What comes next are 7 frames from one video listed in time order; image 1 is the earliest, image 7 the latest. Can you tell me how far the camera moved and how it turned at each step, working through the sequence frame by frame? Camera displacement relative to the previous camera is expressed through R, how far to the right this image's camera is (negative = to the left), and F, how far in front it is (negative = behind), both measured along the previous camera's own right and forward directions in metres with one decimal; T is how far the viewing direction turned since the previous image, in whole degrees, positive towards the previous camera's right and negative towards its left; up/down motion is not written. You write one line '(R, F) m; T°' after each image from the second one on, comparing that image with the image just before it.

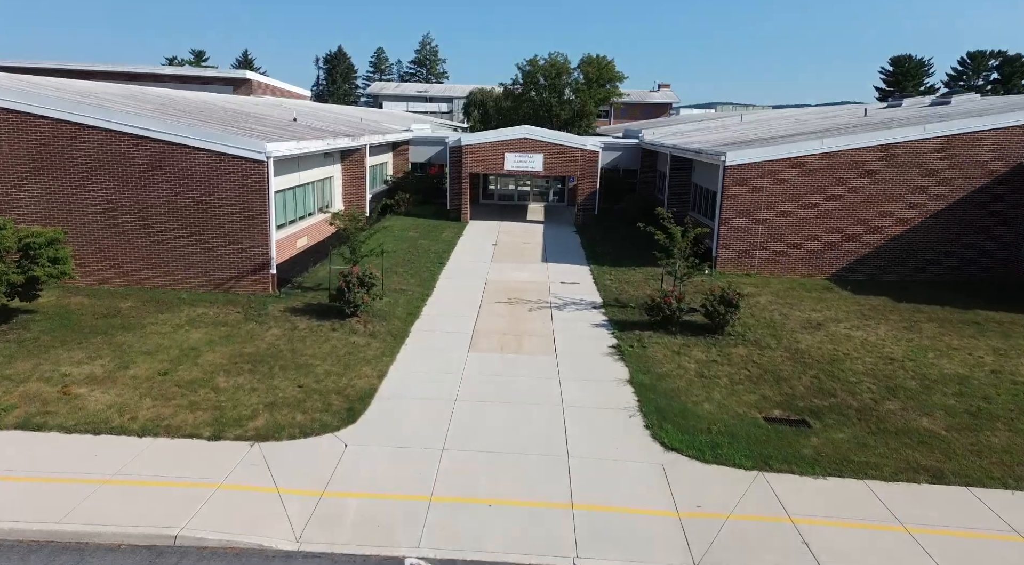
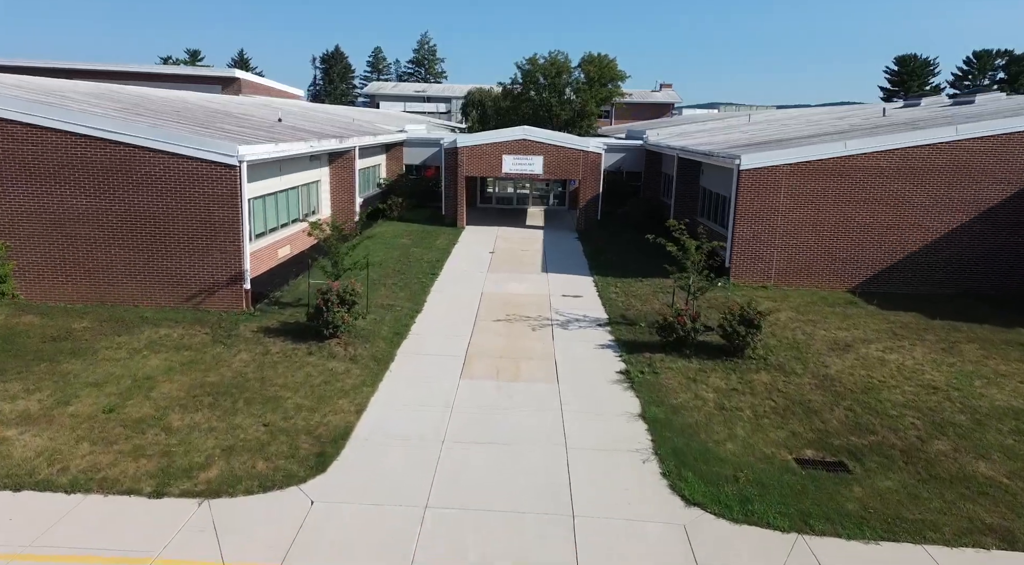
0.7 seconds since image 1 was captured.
(+0.1, +1.4) m; 0°
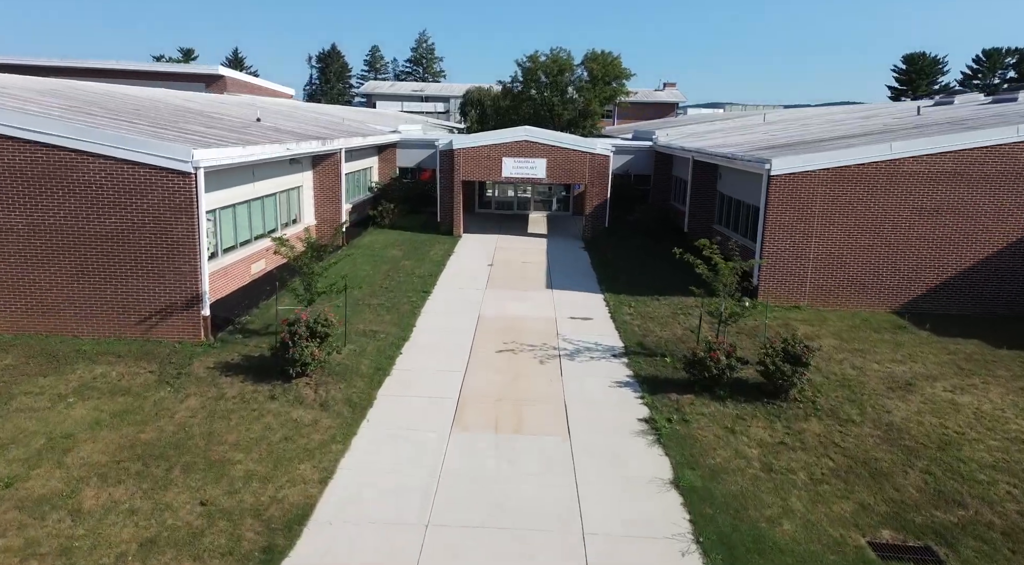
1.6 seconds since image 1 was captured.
(0.0, +2.0) m; 0°
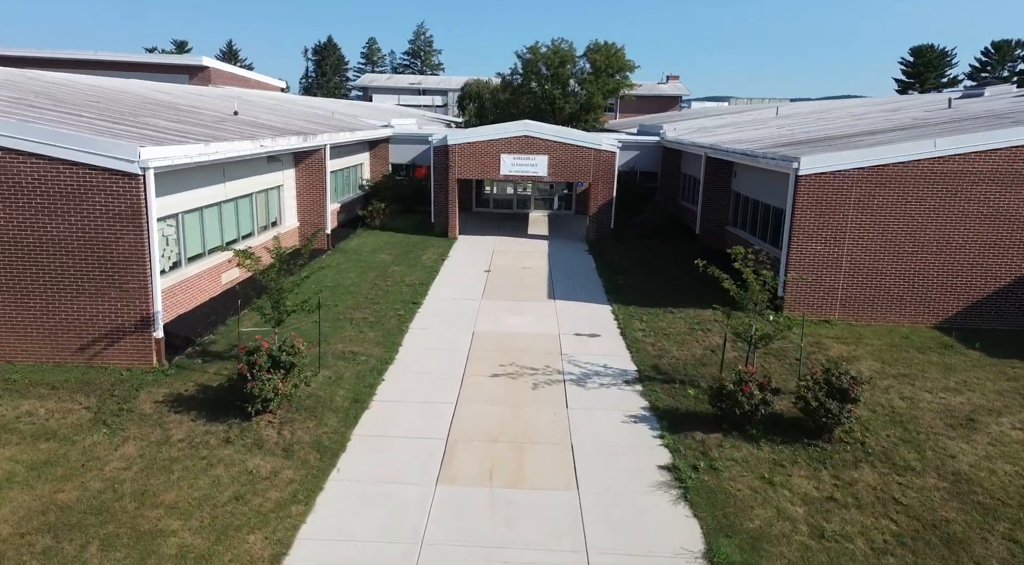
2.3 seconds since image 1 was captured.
(0.0, +1.6) m; 0°
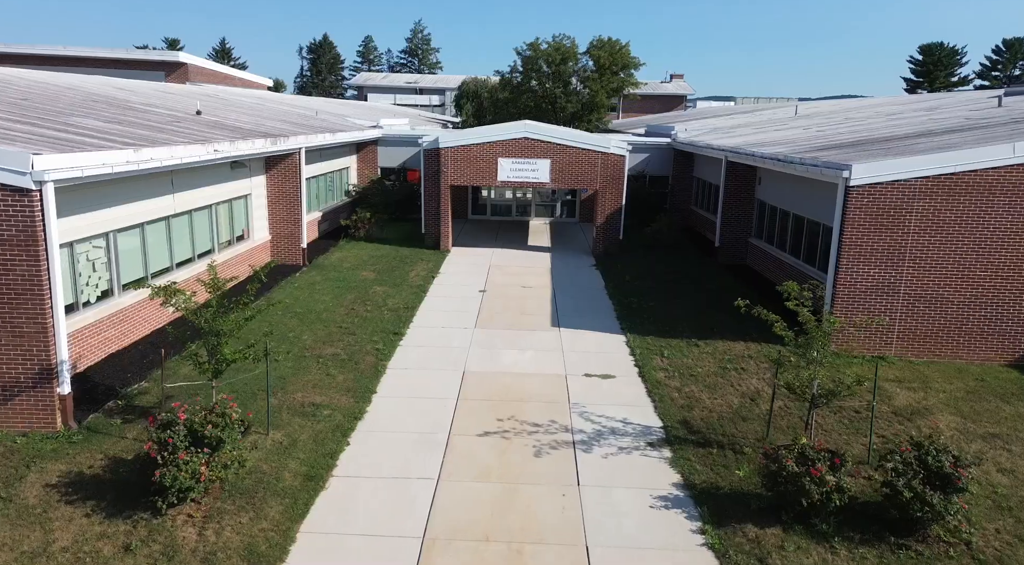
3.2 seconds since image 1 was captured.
(0.0, +2.2) m; 0°
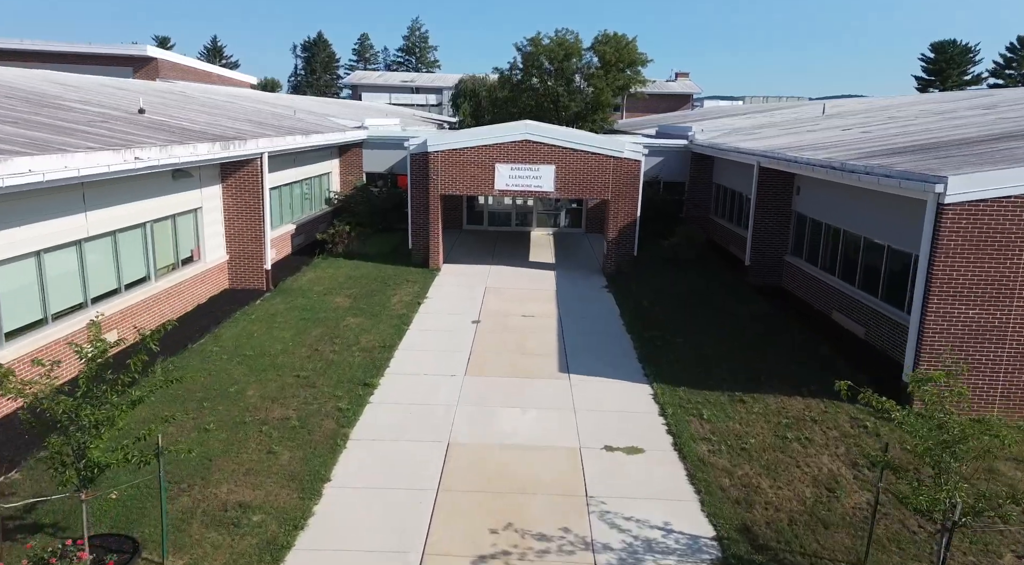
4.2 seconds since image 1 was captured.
(0.0, +2.6) m; 0°
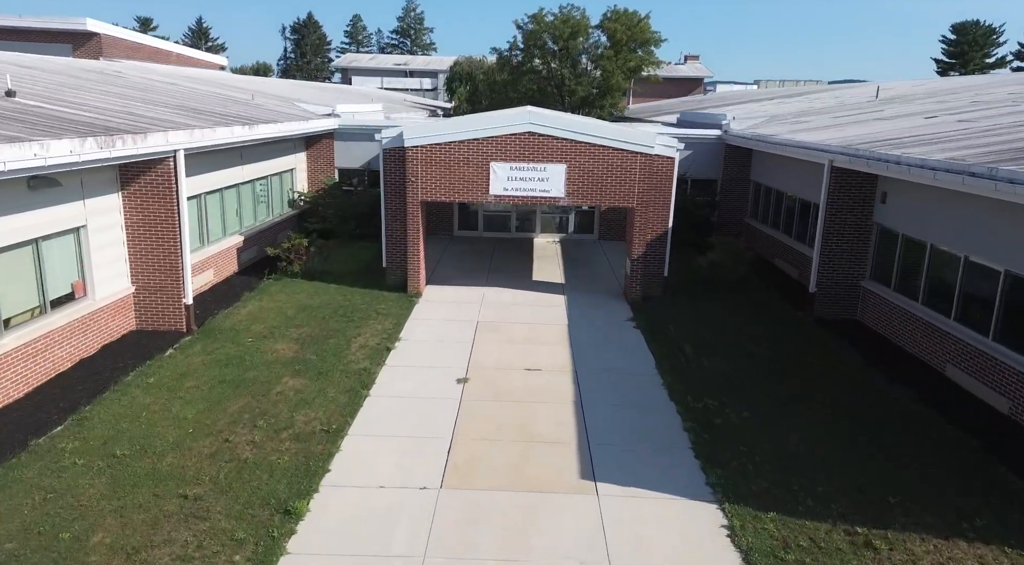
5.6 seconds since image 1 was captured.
(0.0, +3.7) m; 0°
